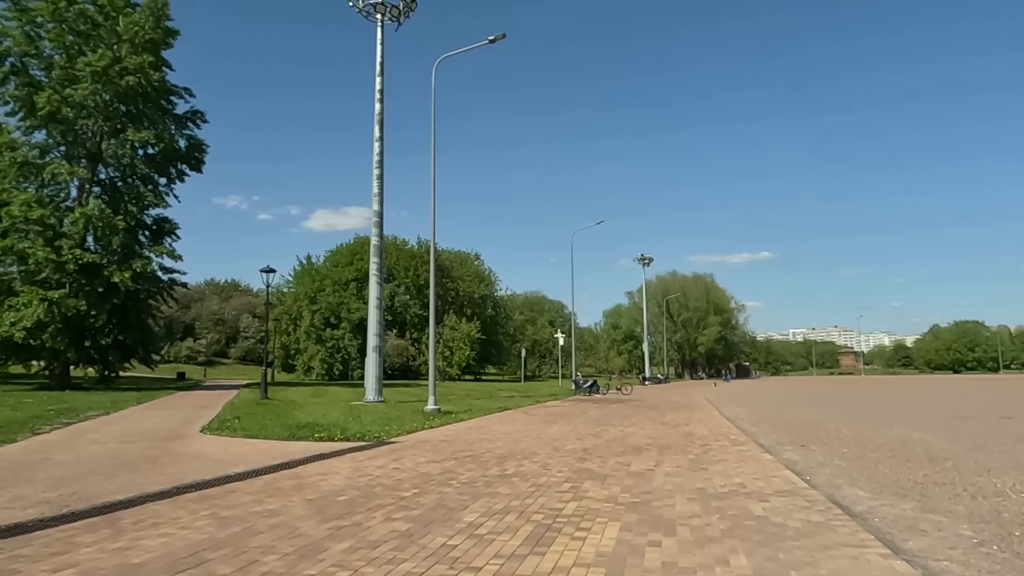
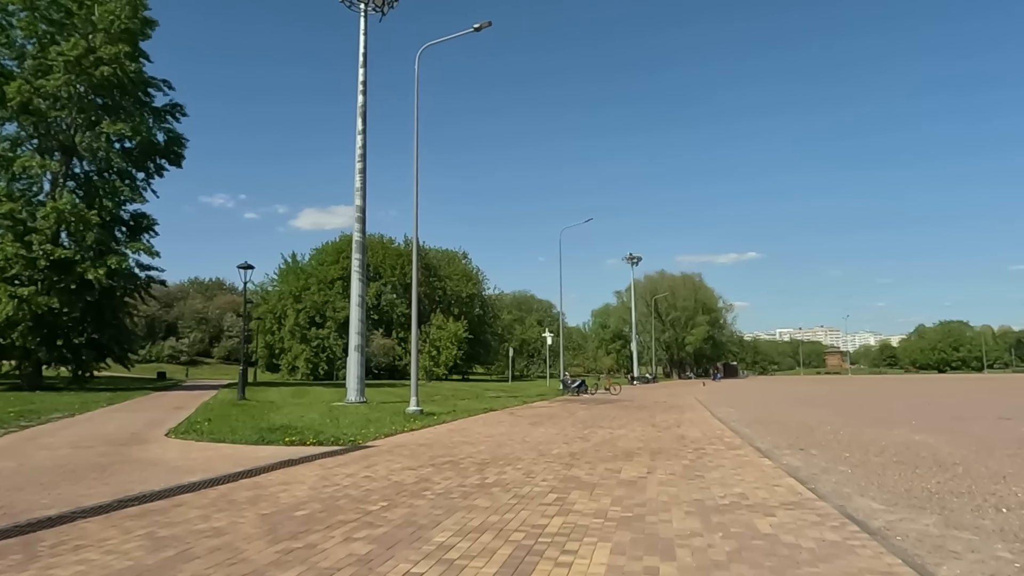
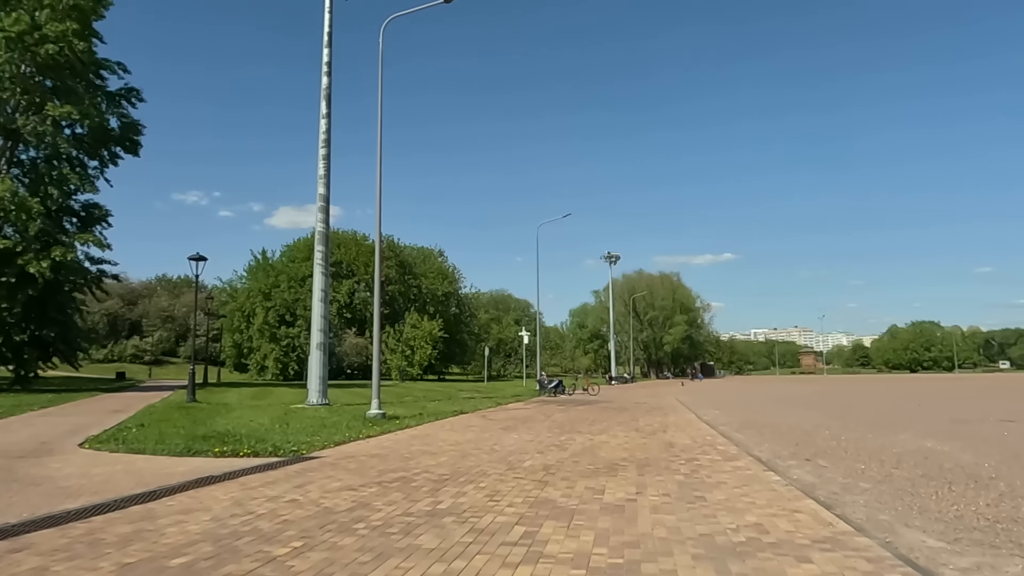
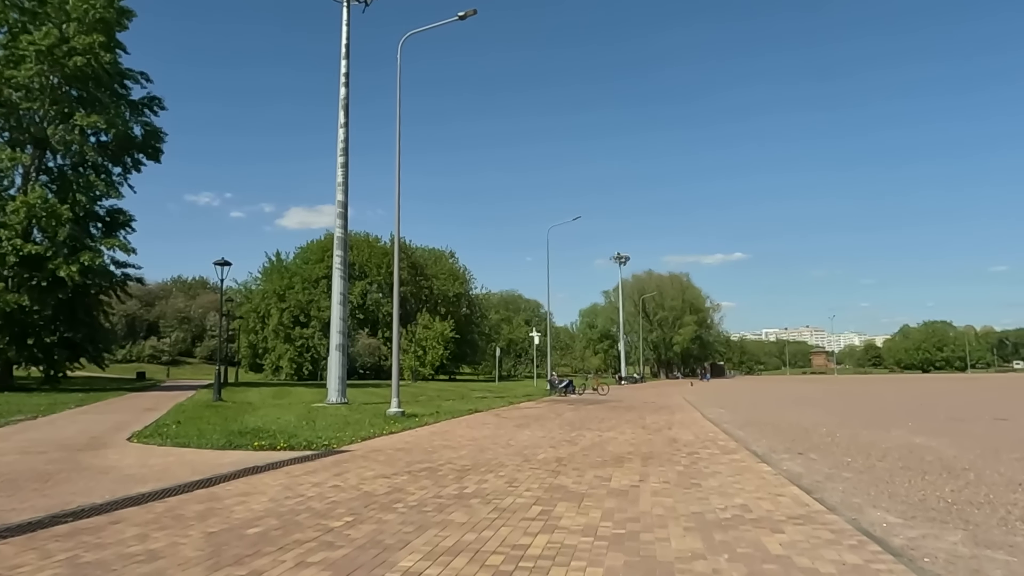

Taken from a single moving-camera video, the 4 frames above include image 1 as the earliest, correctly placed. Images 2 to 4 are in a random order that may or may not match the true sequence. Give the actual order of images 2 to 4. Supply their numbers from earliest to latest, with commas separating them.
2, 4, 3
